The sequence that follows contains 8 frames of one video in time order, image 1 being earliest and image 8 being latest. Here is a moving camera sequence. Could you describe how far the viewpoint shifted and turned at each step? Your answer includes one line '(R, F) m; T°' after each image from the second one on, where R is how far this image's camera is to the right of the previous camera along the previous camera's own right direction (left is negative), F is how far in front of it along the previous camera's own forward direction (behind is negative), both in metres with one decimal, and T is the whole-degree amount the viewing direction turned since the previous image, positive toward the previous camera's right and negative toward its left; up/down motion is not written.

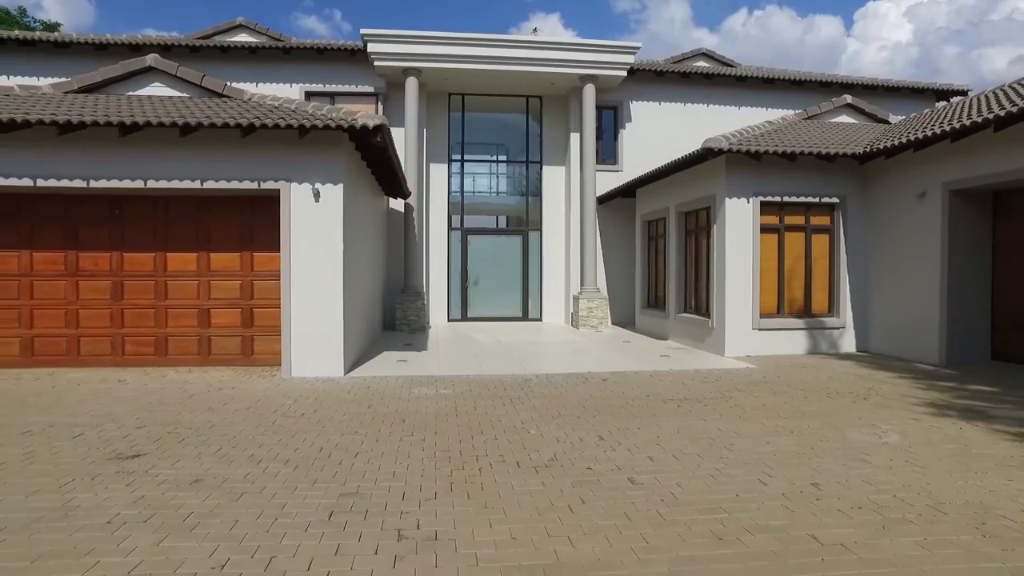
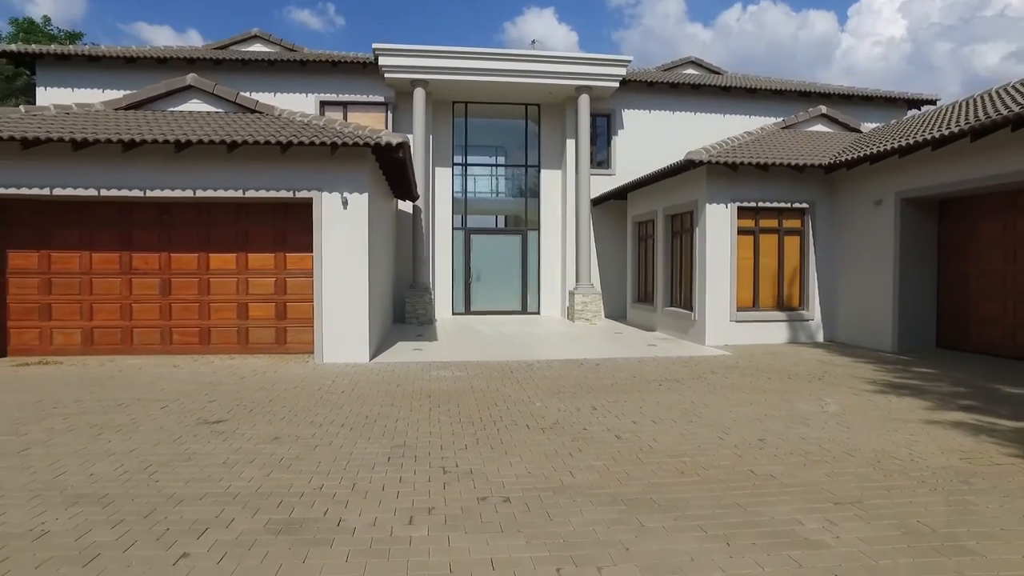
(-0.1, -1.2) m; 0°
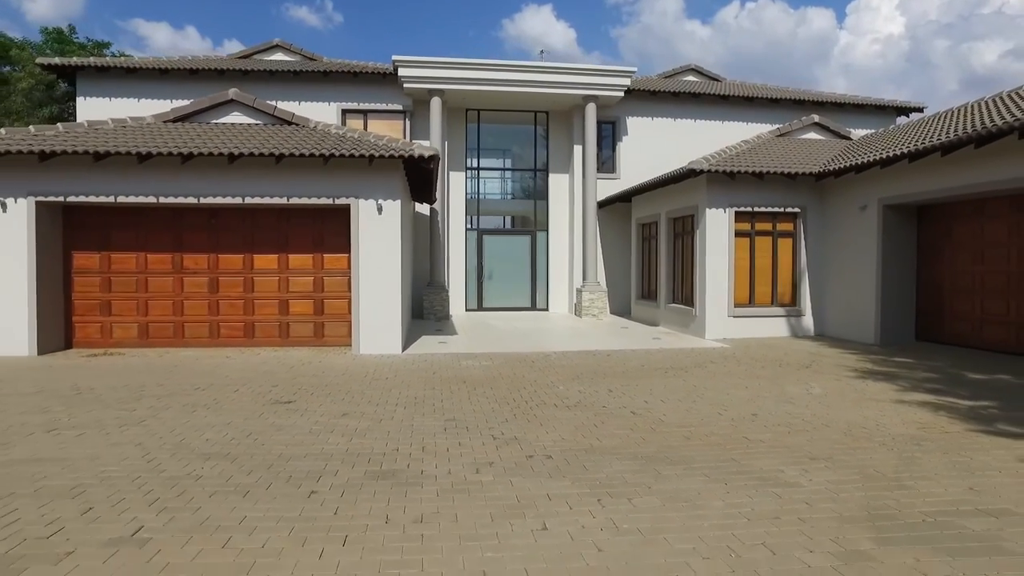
(-0.3, -1.0) m; 0°
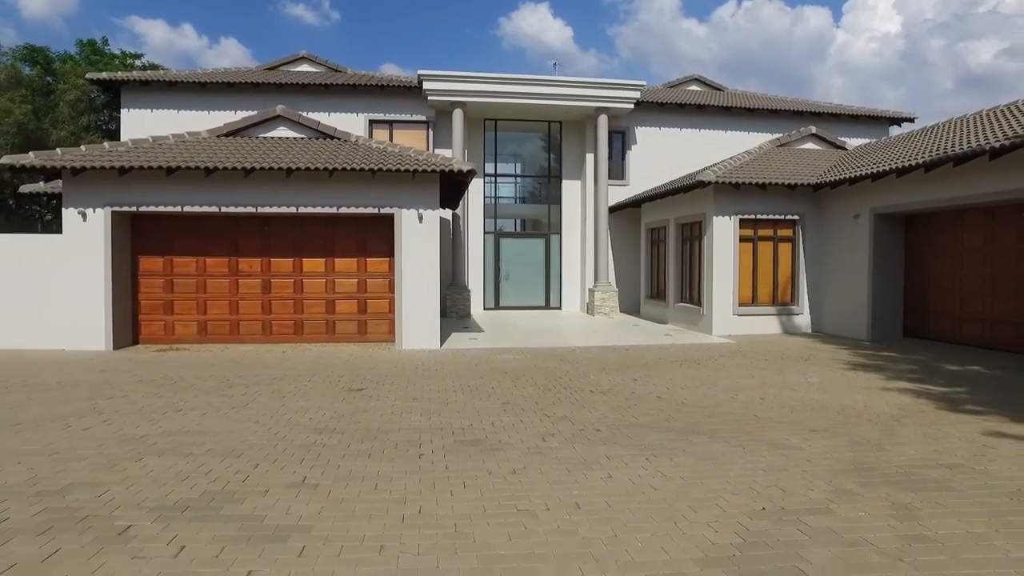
(-0.6, -1.2) m; 0°
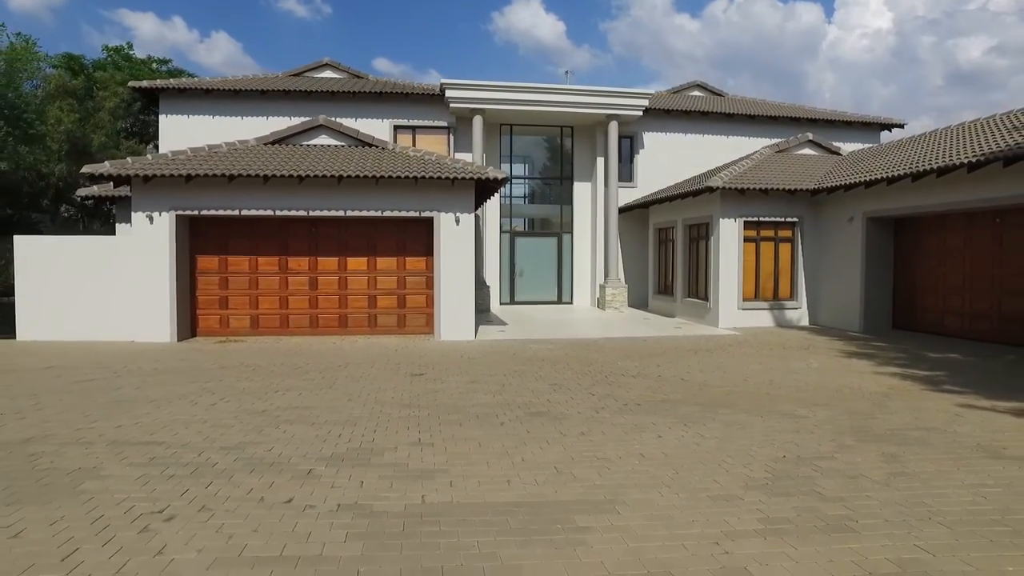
(-0.7, -1.2) m; +1°
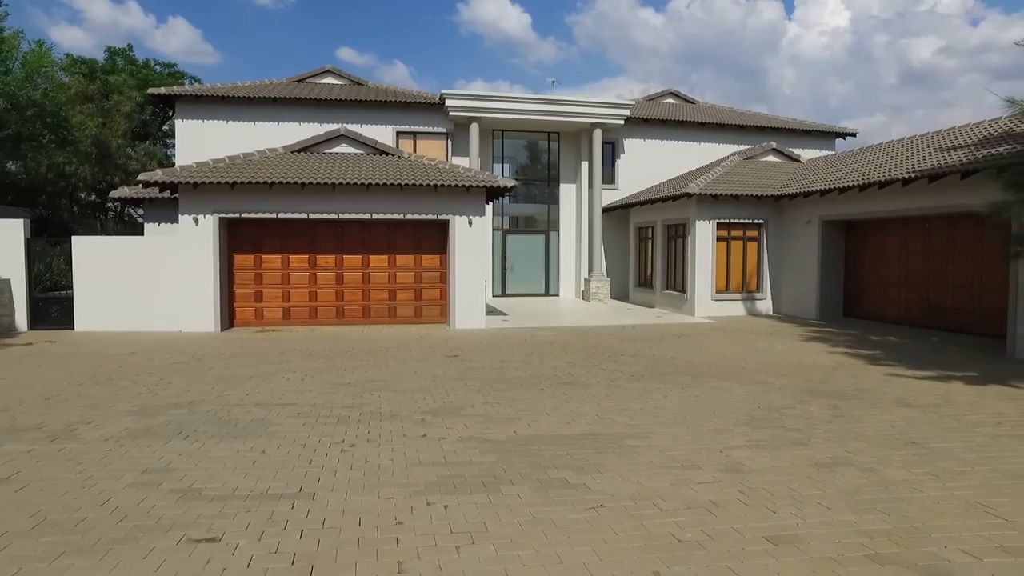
(-0.9, -1.8) m; +3°
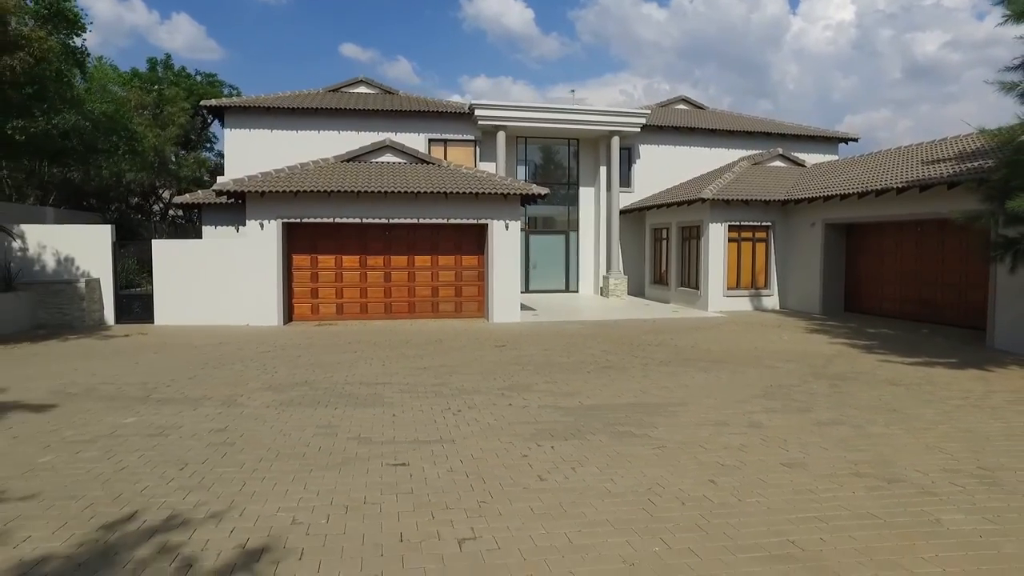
(-0.7, -1.6) m; 0°
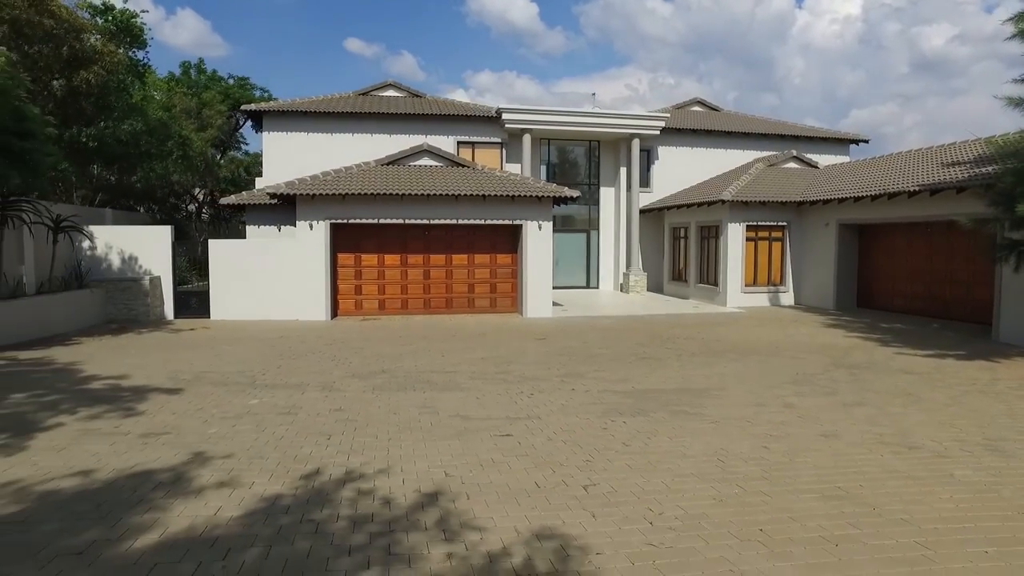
(-0.8, -1.0) m; 0°
